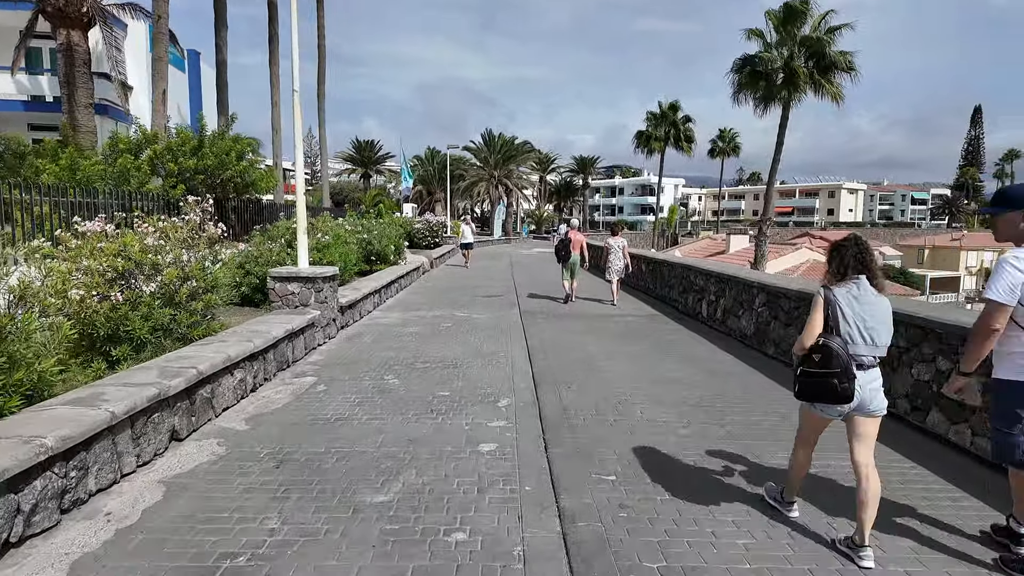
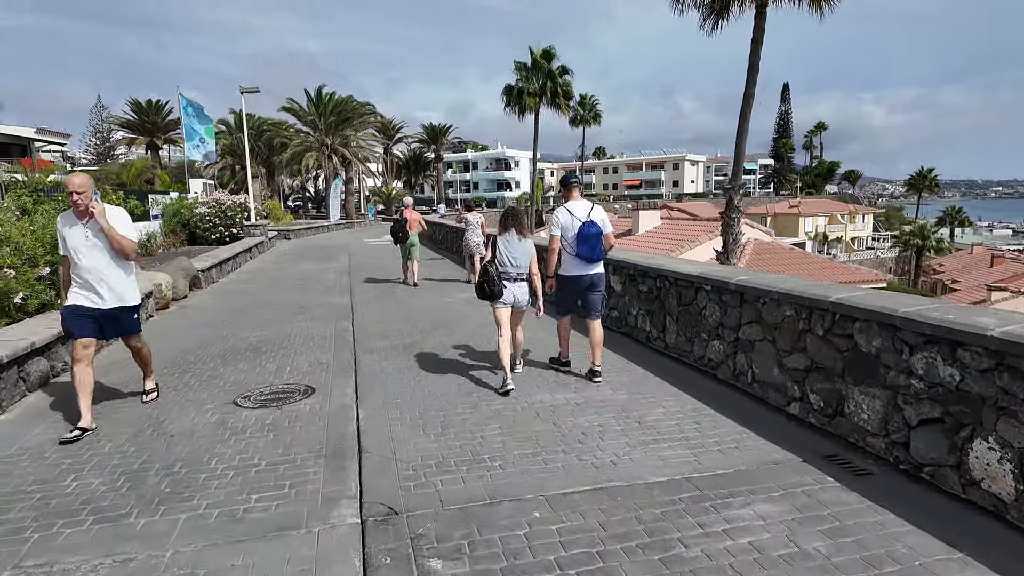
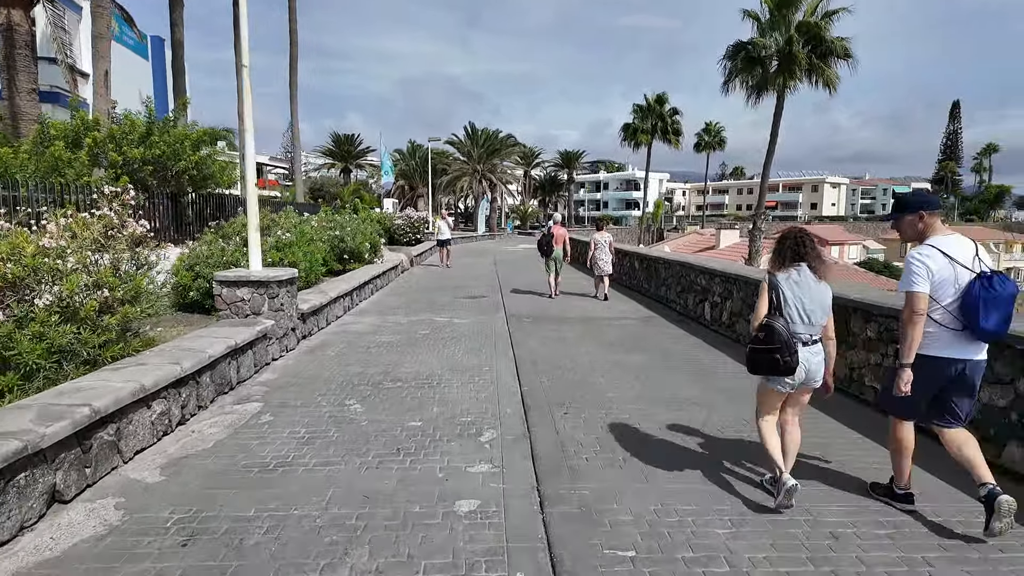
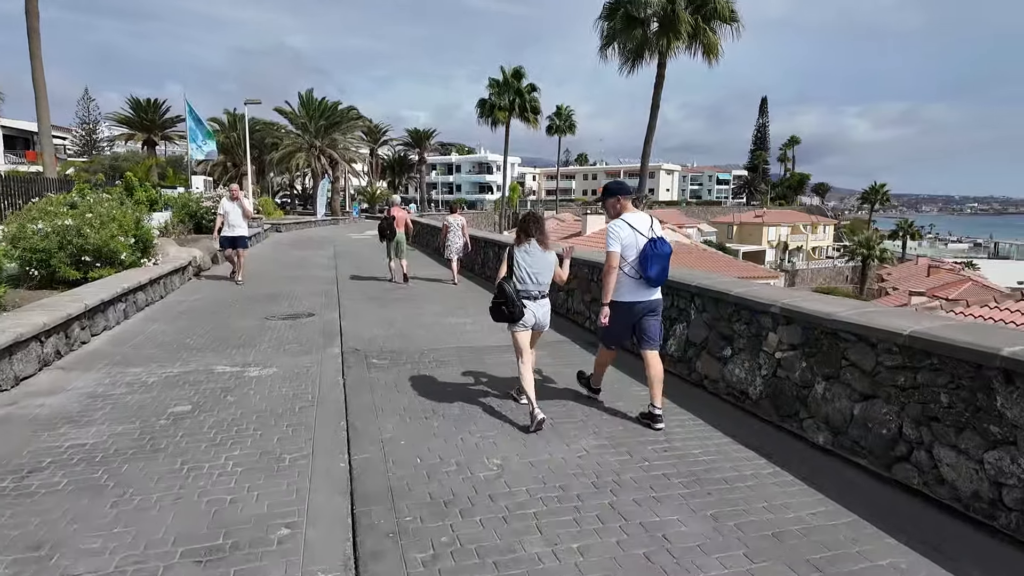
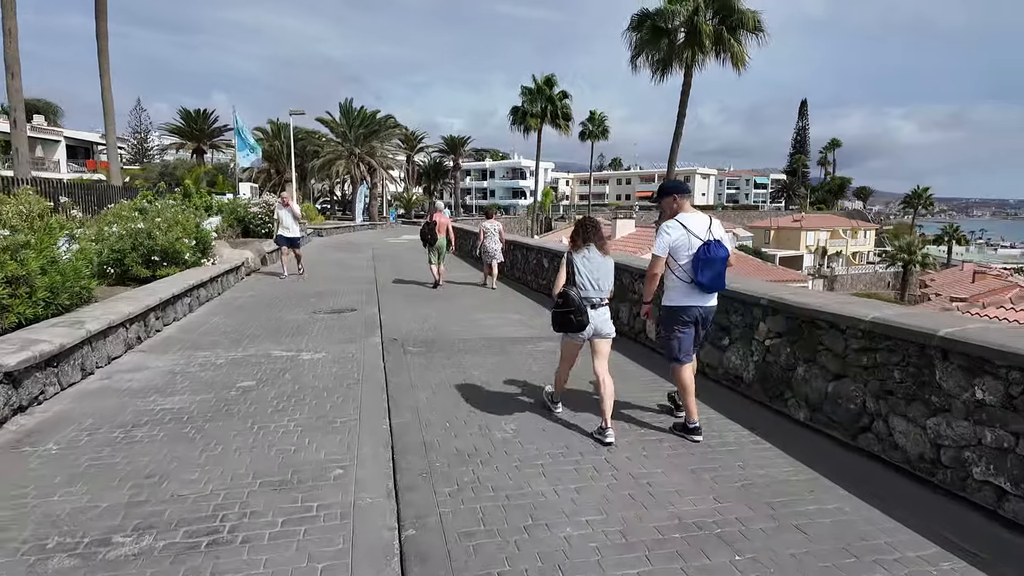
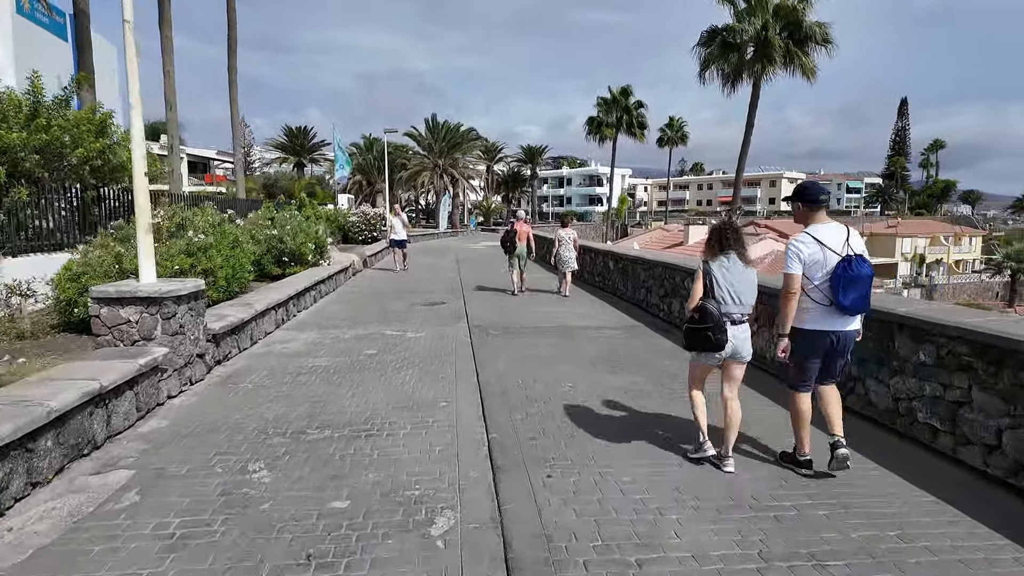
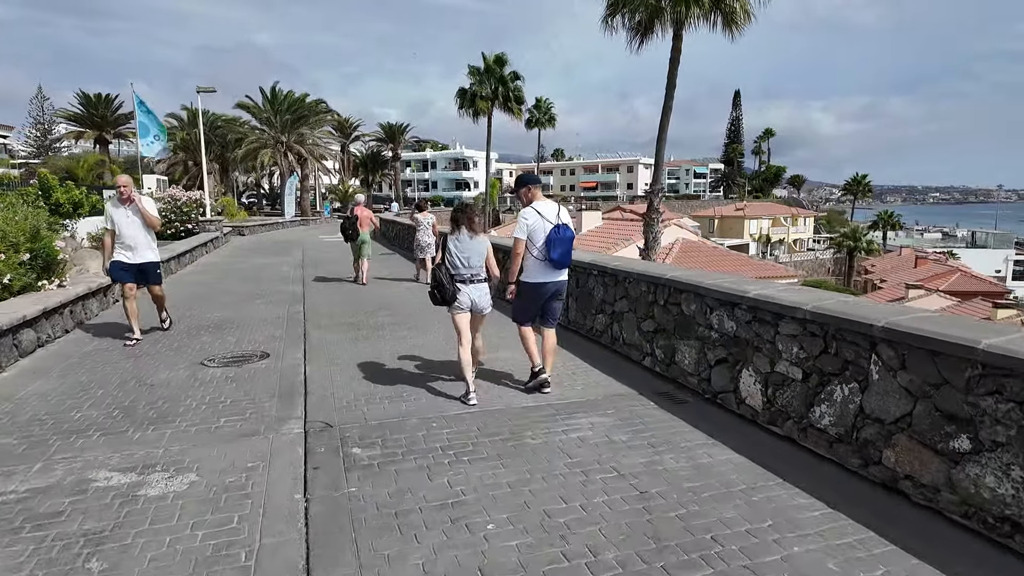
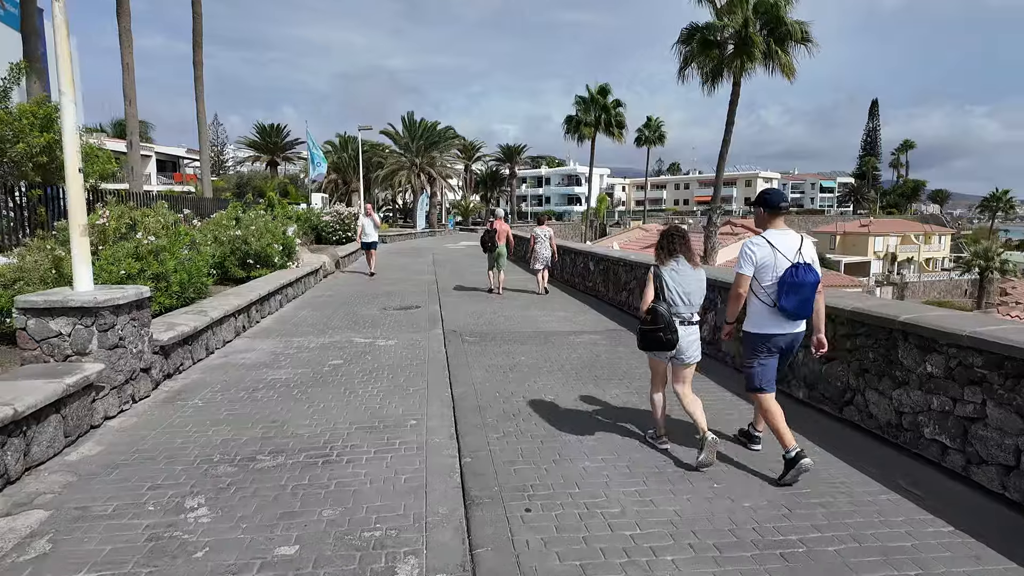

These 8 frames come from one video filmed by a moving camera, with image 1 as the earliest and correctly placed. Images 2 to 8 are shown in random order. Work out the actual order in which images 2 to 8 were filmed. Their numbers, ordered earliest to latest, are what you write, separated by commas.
3, 6, 8, 5, 4, 7, 2
